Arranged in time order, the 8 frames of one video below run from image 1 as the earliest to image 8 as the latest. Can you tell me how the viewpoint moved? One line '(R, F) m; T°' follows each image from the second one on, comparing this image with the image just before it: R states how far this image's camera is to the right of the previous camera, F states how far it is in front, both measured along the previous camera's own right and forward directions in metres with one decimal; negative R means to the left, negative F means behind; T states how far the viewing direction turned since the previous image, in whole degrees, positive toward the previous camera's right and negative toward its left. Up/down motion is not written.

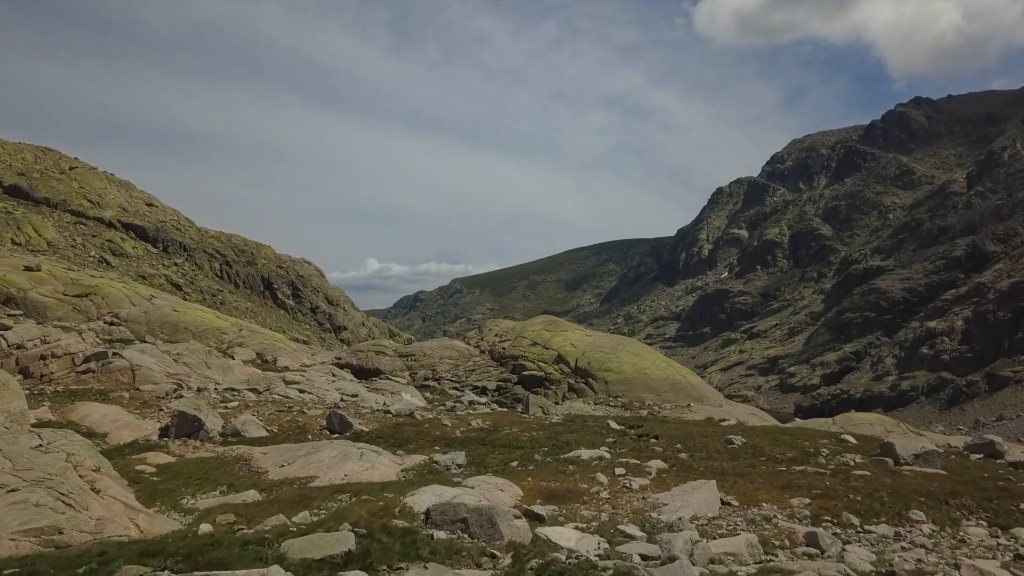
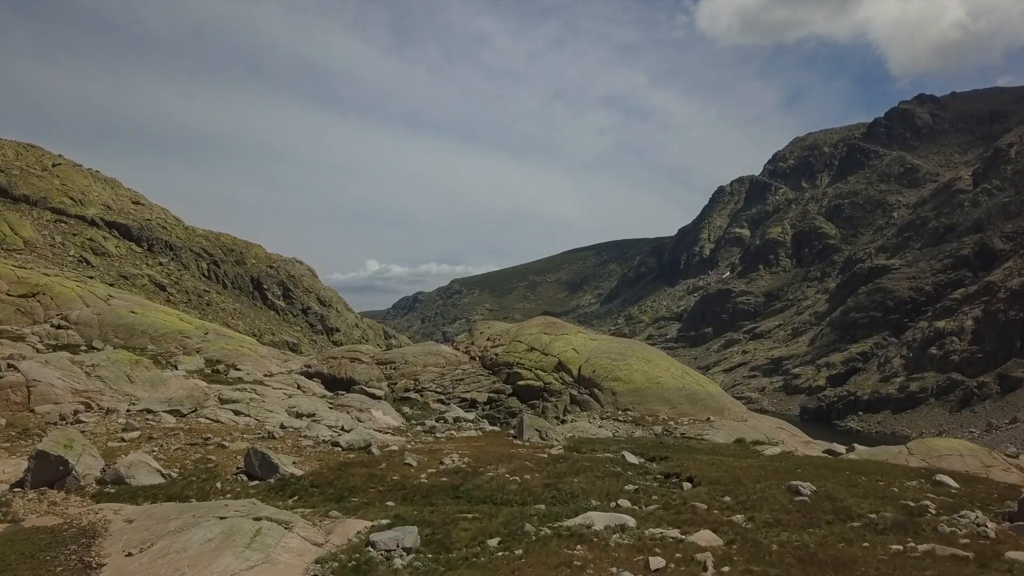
(+0.2, +2.5) m; 0°
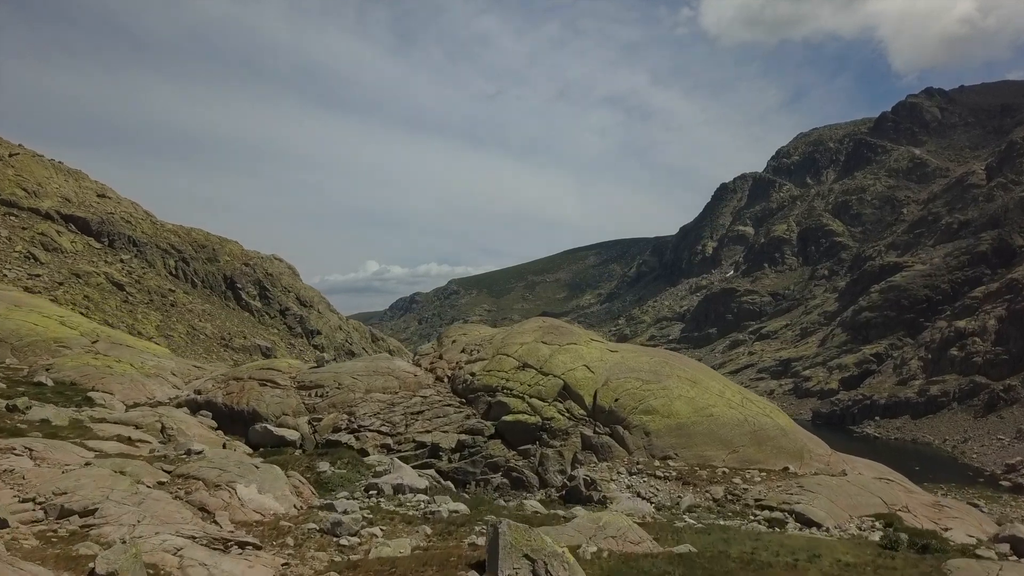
(+0.3, +5.5) m; 0°
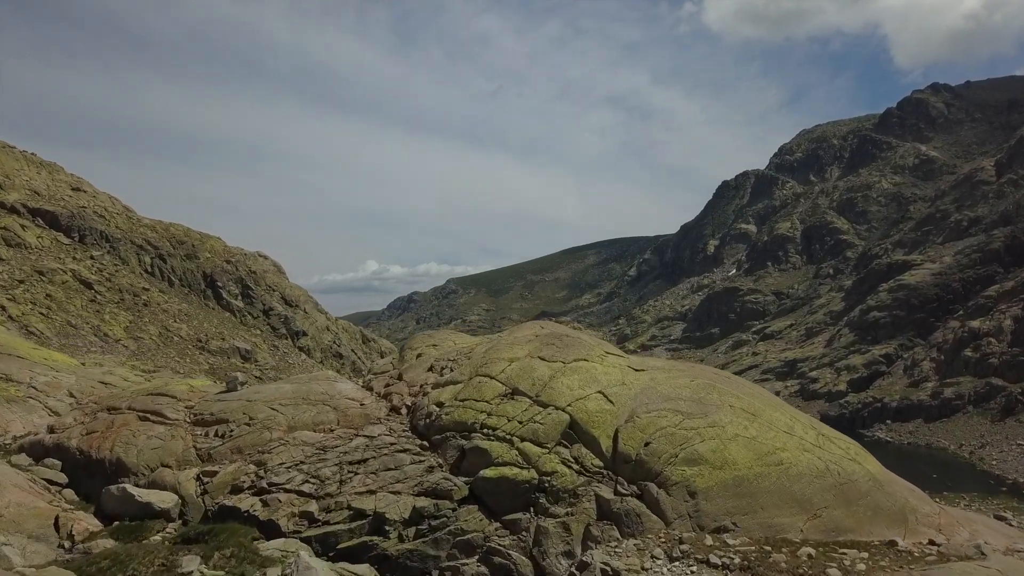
(+0.2, +3.6) m; 0°
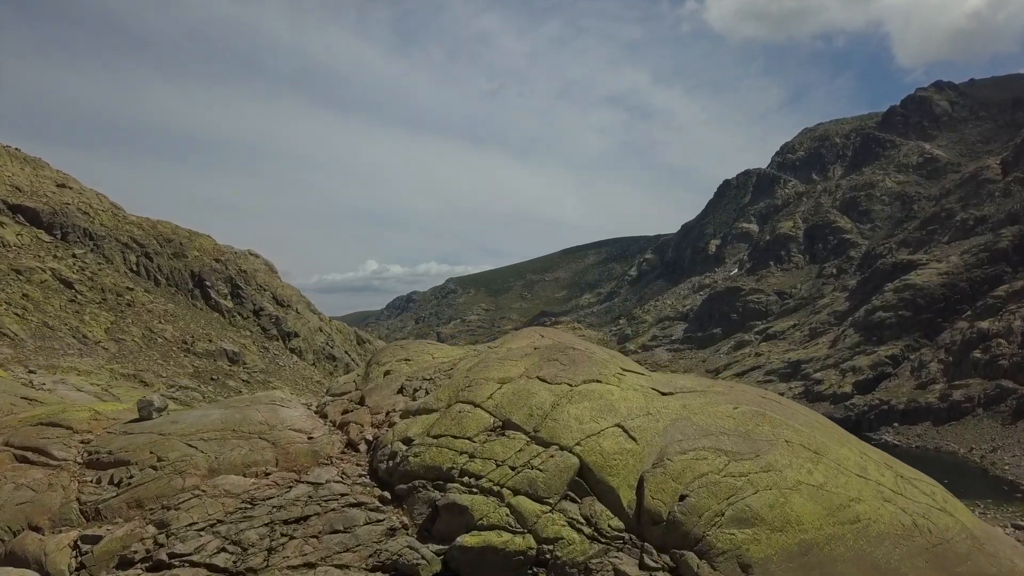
(+0.1, +2.0) m; 0°
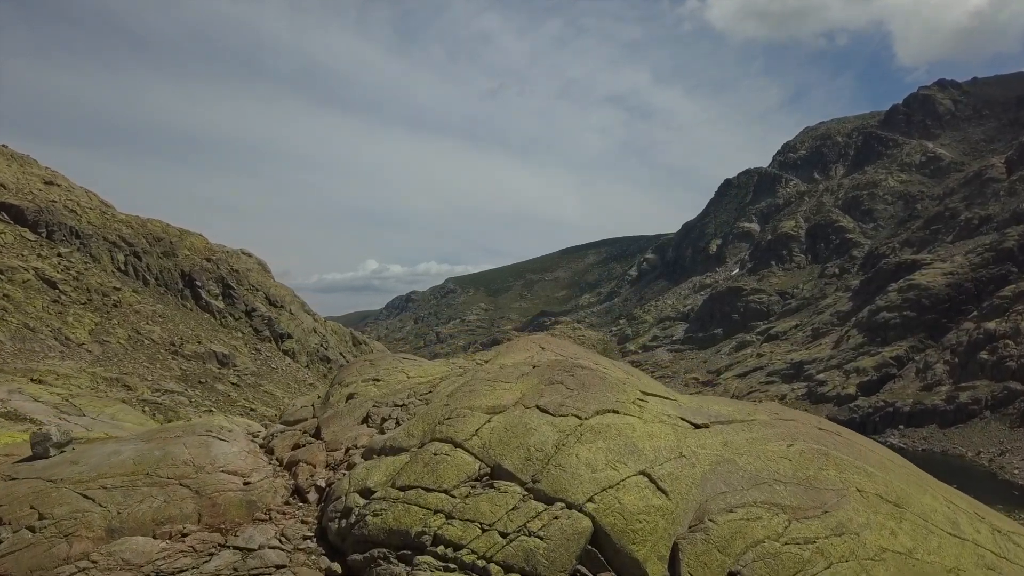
(+0.1, +1.5) m; 0°
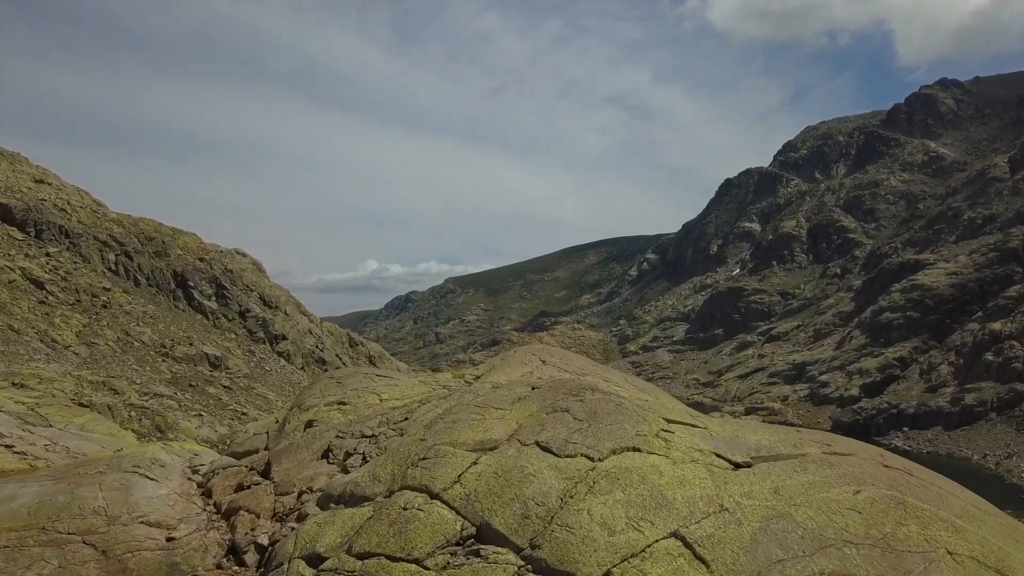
(+0.1, +1.1) m; 0°
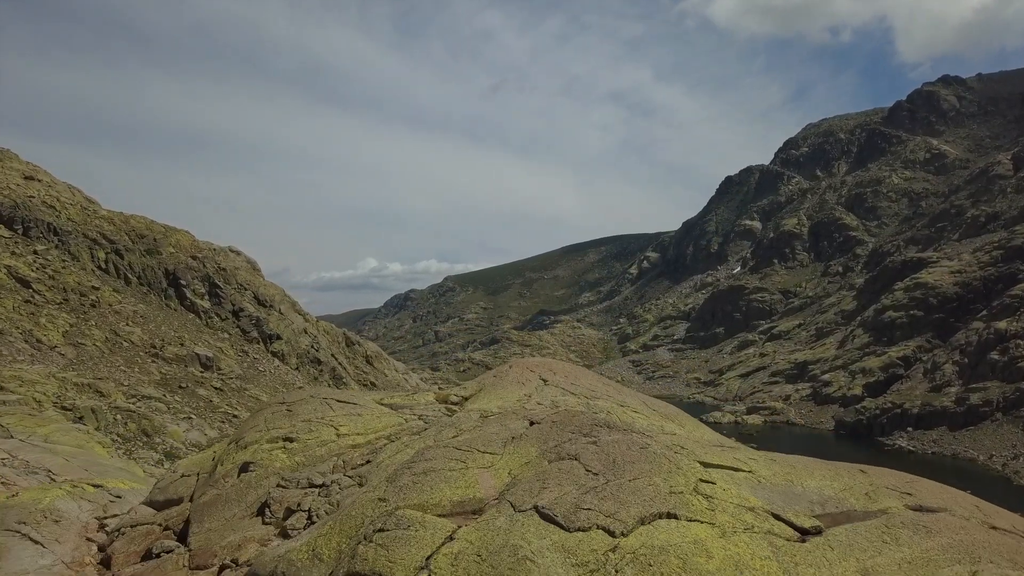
(+0.1, +1.1) m; 0°
